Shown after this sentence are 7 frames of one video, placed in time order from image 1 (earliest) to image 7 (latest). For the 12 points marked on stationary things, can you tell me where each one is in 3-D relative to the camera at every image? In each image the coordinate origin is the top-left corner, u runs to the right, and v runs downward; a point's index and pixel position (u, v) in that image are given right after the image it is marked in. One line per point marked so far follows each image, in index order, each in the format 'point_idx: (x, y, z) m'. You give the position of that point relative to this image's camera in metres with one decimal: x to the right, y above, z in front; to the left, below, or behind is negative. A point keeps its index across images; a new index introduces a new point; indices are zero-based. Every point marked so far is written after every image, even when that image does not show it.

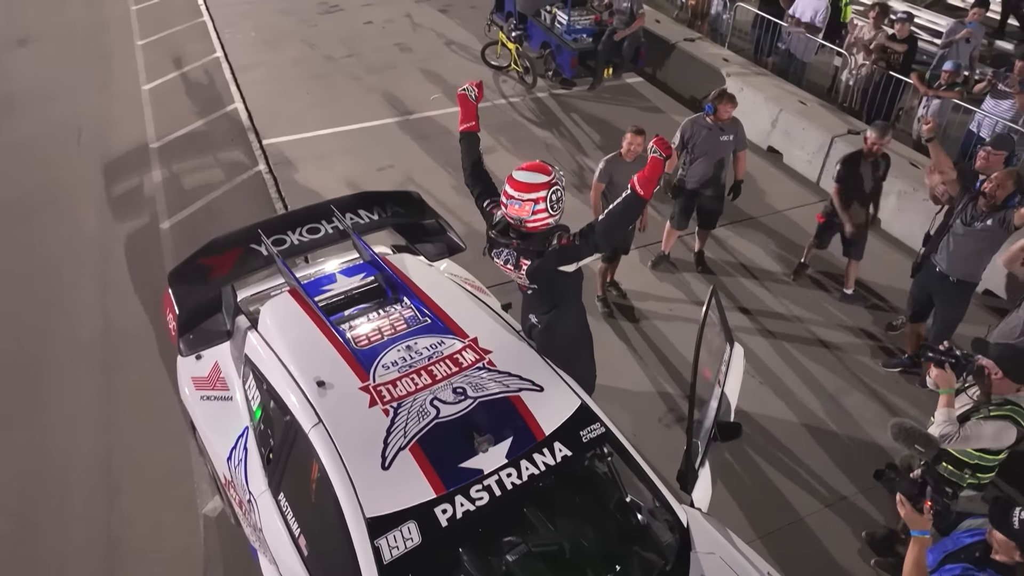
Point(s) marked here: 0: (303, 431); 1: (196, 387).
0: (-1.0, -0.7, +3.3) m
1: (-1.8, -0.6, +4.1) m
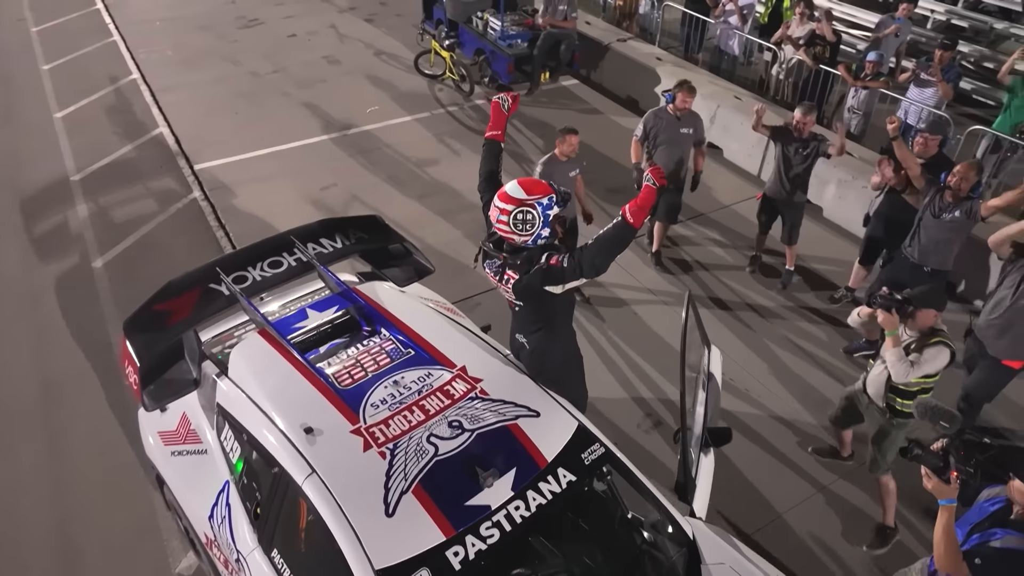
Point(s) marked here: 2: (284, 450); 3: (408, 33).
0: (-0.9, -0.9, +3.1) m
1: (-1.8, -0.8, +3.9) m
2: (-1.0, -0.7, +3.2) m
3: (-1.7, +4.2, +11.7) m
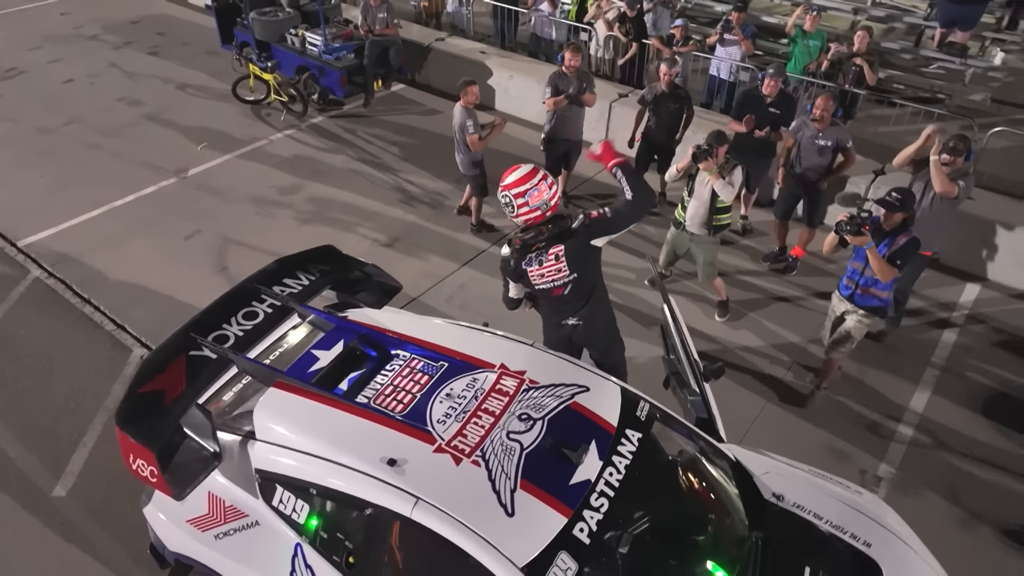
0: (-0.5, -1.0, +3.1) m
1: (-1.5, -1.2, +3.5) m
2: (-0.6, -0.9, +3.1) m
3: (-4.7, +3.5, +11.0) m
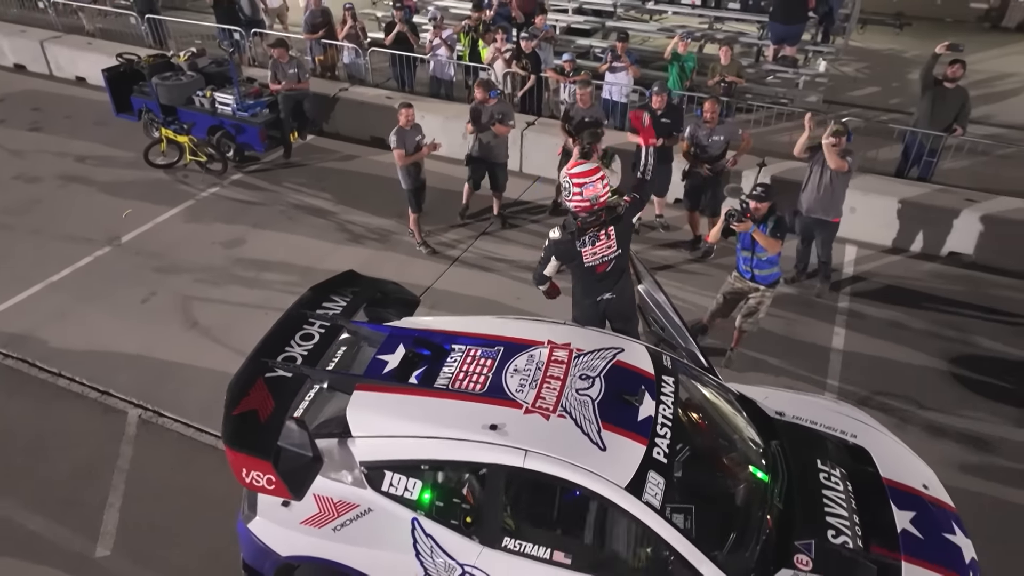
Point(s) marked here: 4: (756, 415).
0: (0.0, -0.9, +3.6) m
1: (-1.1, -1.3, +3.8) m
2: (-0.1, -0.8, +3.6) m
3: (-6.2, +2.3, +10.7) m
4: (+1.6, -0.8, +4.5) m
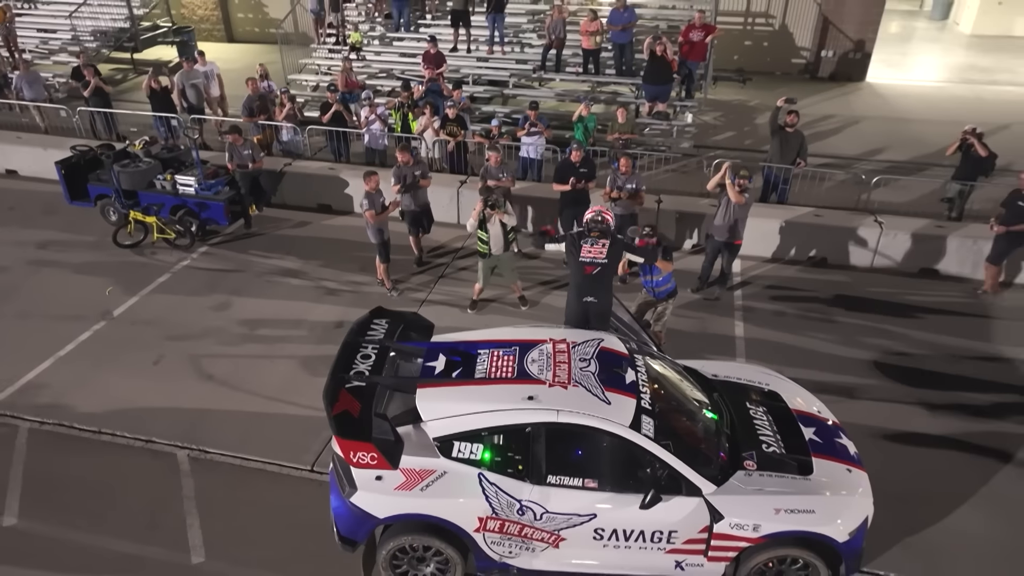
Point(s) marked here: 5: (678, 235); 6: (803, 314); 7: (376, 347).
0: (+0.3, -1.0, +5.0) m
1: (-0.8, -1.5, +5.1) m
2: (+0.1, -0.9, +5.0) m
3: (-7.3, +1.1, +11.2) m
4: (+1.6, -0.8, +6.2) m
5: (+2.4, +0.8, +10.4) m
6: (+3.7, -0.3, +9.0) m
7: (-1.1, -0.5, +5.7) m
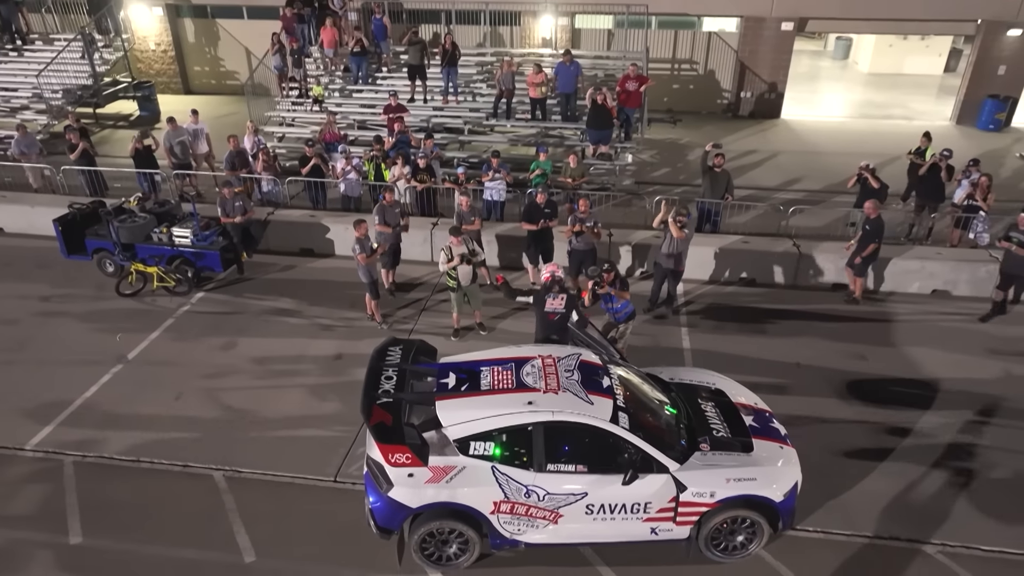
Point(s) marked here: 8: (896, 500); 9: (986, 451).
0: (+0.3, -1.2, +6.3) m
1: (-0.7, -1.7, +6.2) m
2: (+0.2, -1.1, +6.3) m
3: (-7.8, +0.2, +11.9) m
4: (+1.6, -1.0, +7.6) m
5: (+1.9, +0.4, +11.9) m
6: (+3.3, -0.6, +10.5) m
7: (-1.1, -0.8, +6.9) m
8: (+4.0, -2.2, +7.5) m
9: (+5.4, -1.8, +8.1) m
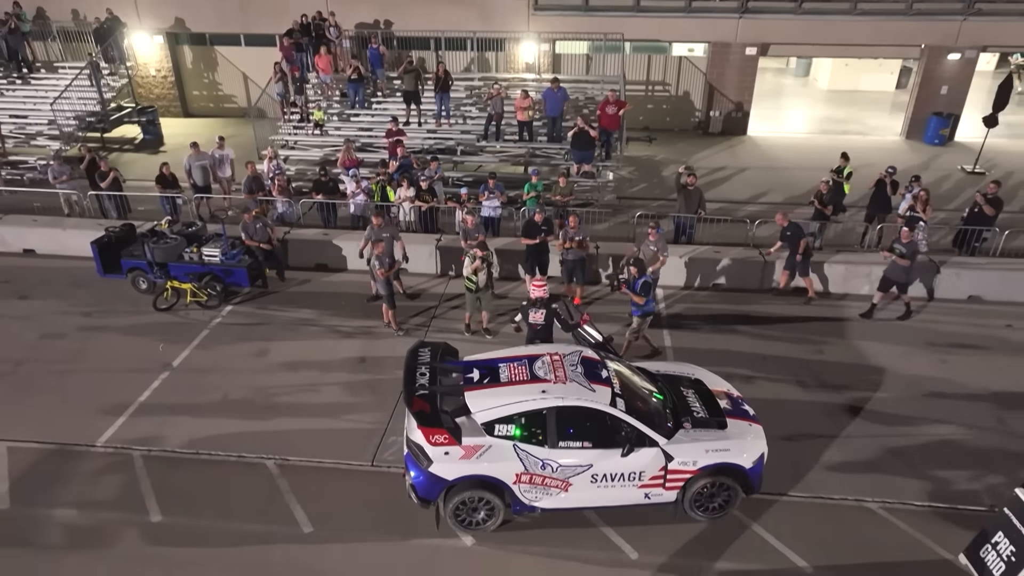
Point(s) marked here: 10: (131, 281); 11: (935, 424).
0: (+0.5, -1.3, +7.6) m
1: (-0.5, -1.8, +7.5) m
2: (+0.3, -1.2, +7.6) m
3: (-7.9, -0.1, +13.0) m
4: (+1.7, -1.1, +9.0) m
5: (+1.9, +0.3, +13.3) m
6: (+3.4, -0.7, +11.9) m
7: (-1.0, -0.9, +8.2) m
8: (+4.2, -2.2, +8.9) m
9: (+5.5, -1.9, +9.6) m
10: (-6.9, +0.2, +12.8) m
11: (+5.7, -1.8, +9.6) m
